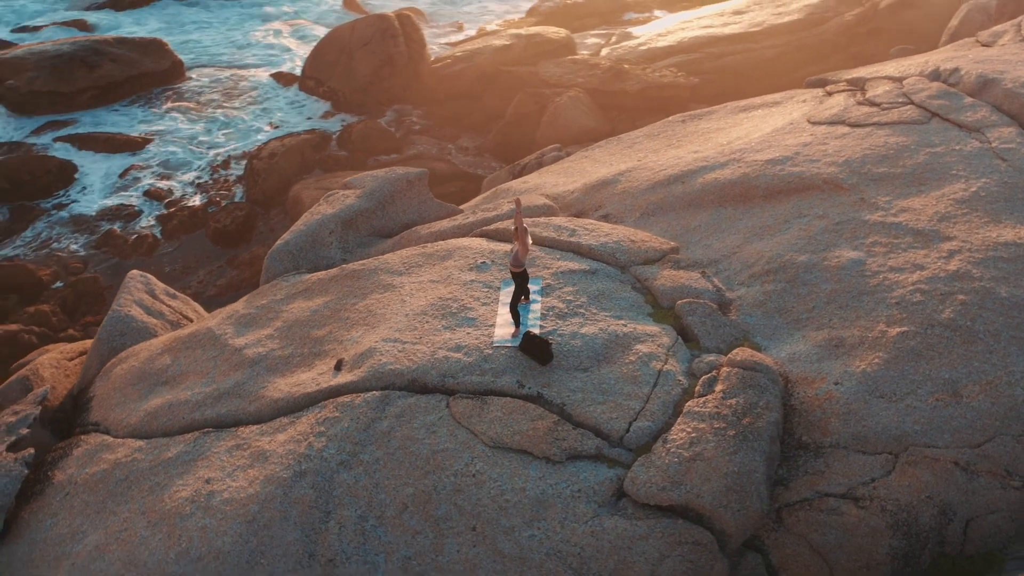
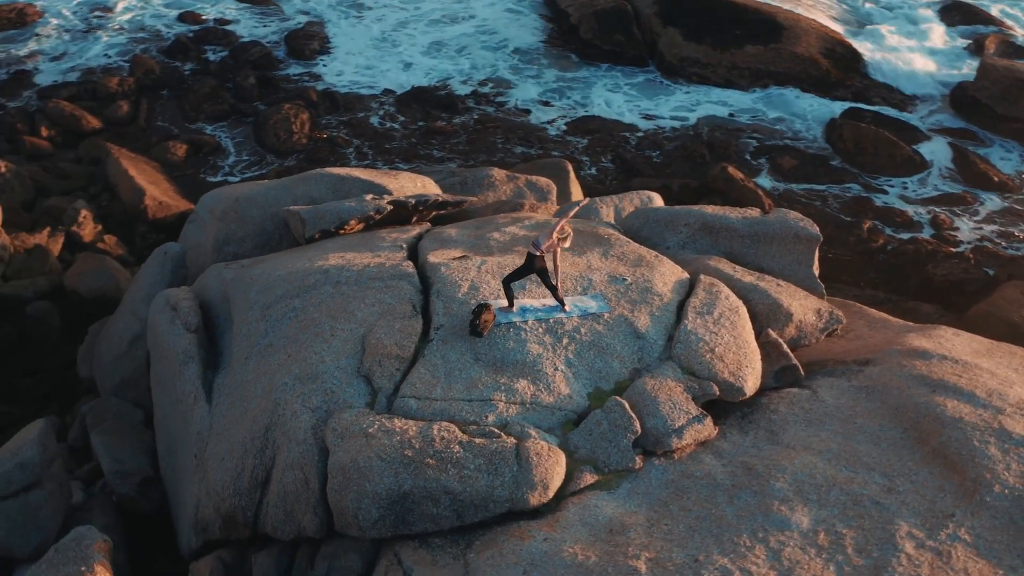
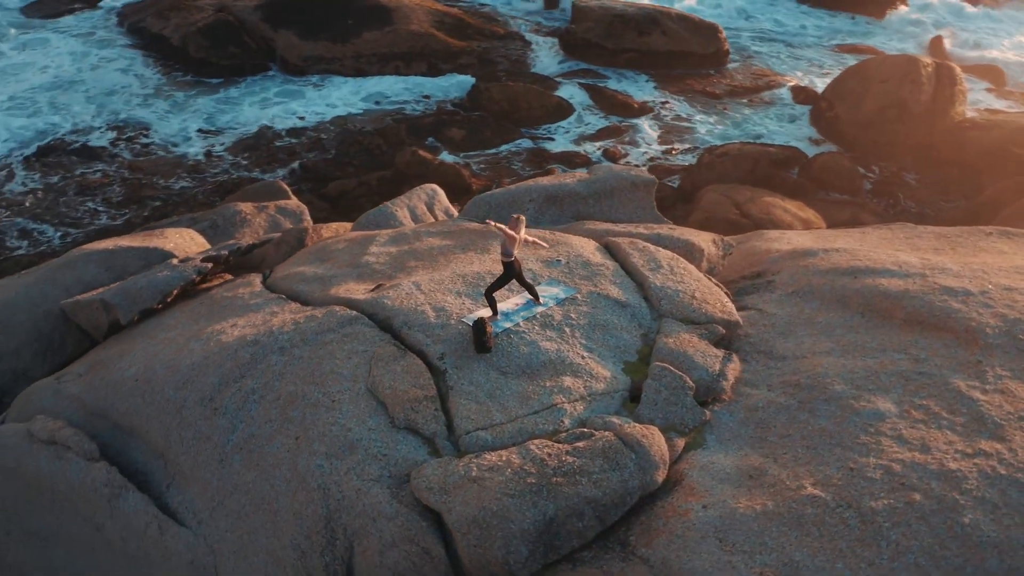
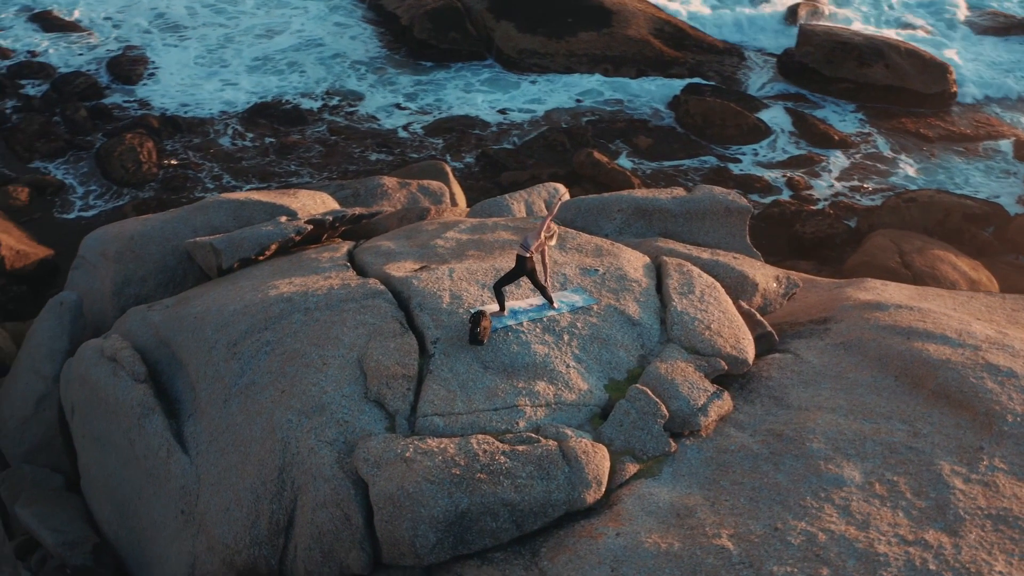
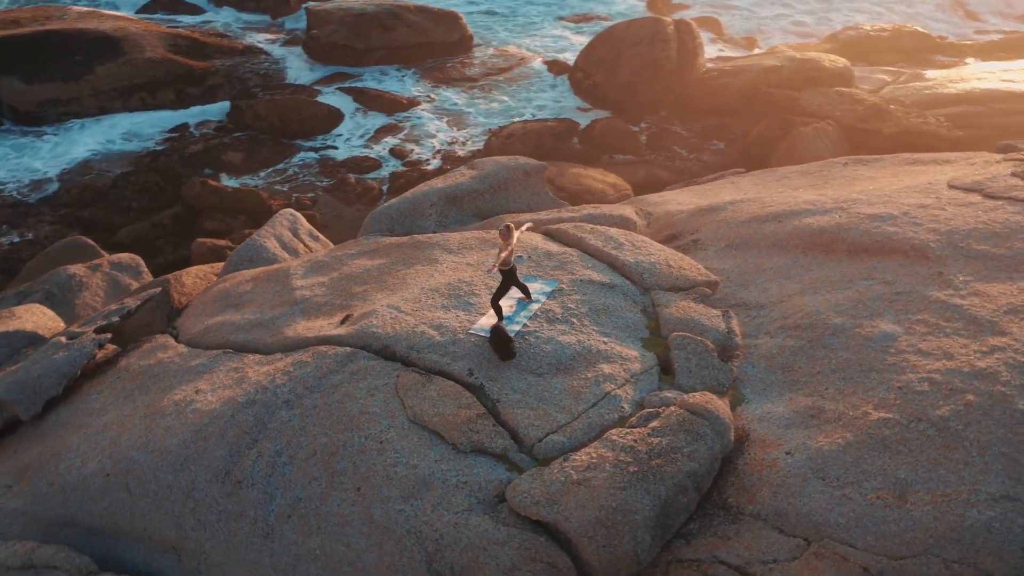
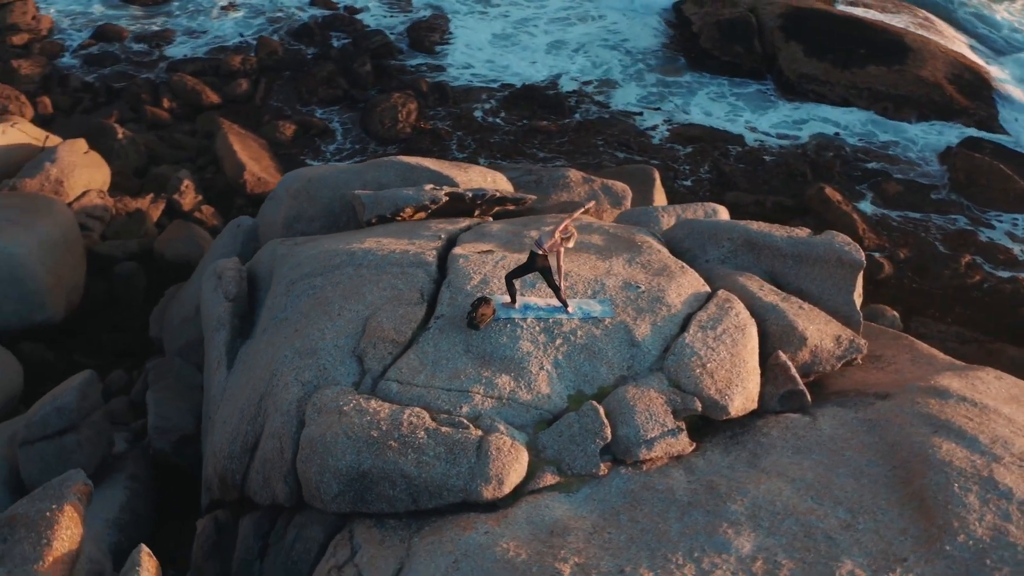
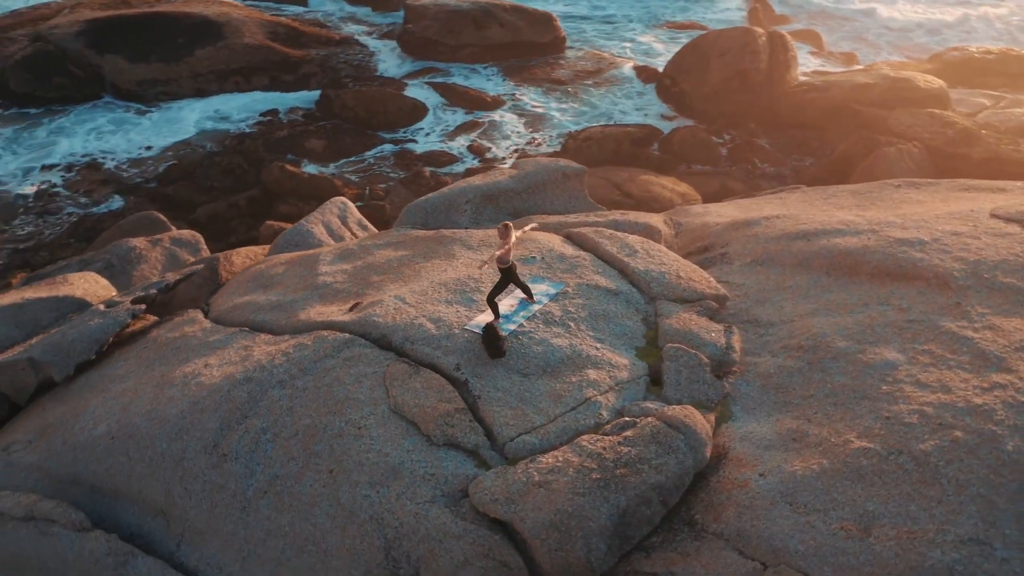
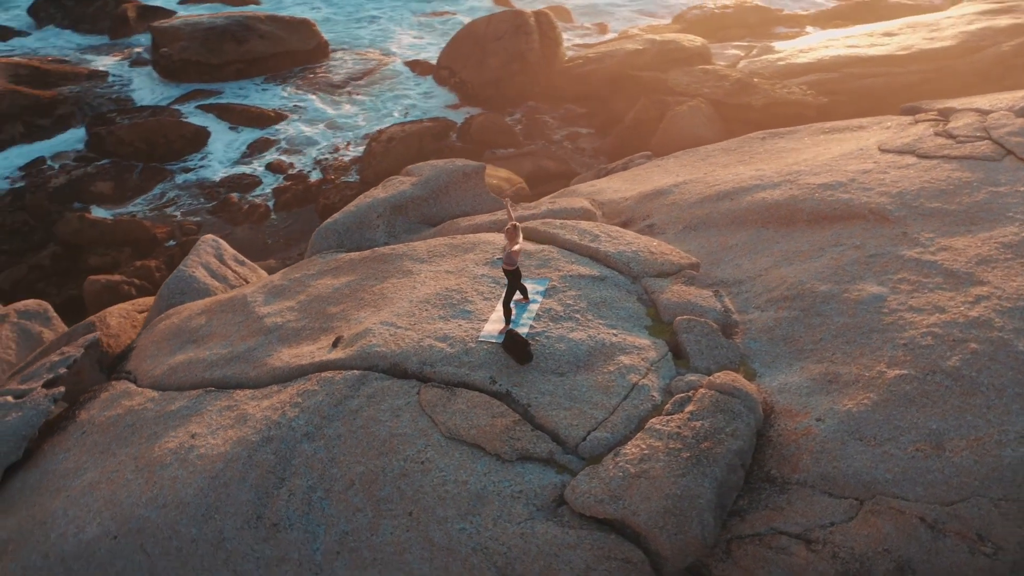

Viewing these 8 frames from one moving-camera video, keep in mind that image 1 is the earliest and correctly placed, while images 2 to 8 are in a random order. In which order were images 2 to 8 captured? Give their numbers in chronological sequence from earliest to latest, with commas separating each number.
8, 5, 7, 3, 4, 2, 6
